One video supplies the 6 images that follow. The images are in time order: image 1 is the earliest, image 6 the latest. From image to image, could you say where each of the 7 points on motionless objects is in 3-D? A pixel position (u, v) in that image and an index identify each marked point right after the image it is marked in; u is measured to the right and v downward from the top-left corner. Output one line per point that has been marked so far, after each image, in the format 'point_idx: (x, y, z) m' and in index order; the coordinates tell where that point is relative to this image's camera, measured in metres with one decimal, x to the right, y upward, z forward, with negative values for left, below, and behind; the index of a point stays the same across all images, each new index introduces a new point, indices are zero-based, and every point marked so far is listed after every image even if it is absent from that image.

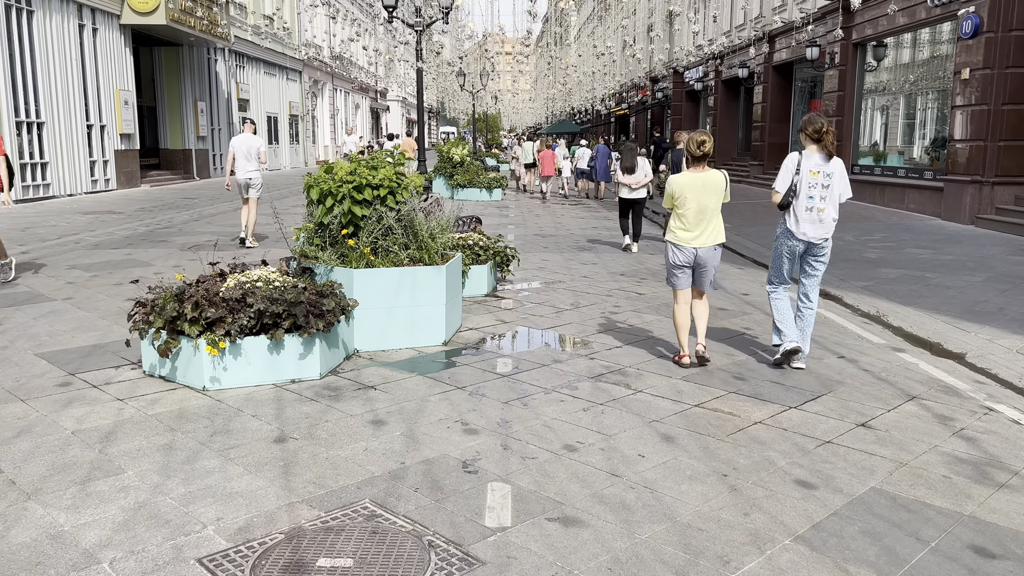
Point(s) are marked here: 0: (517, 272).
0: (+0.1, +0.2, +9.9) m
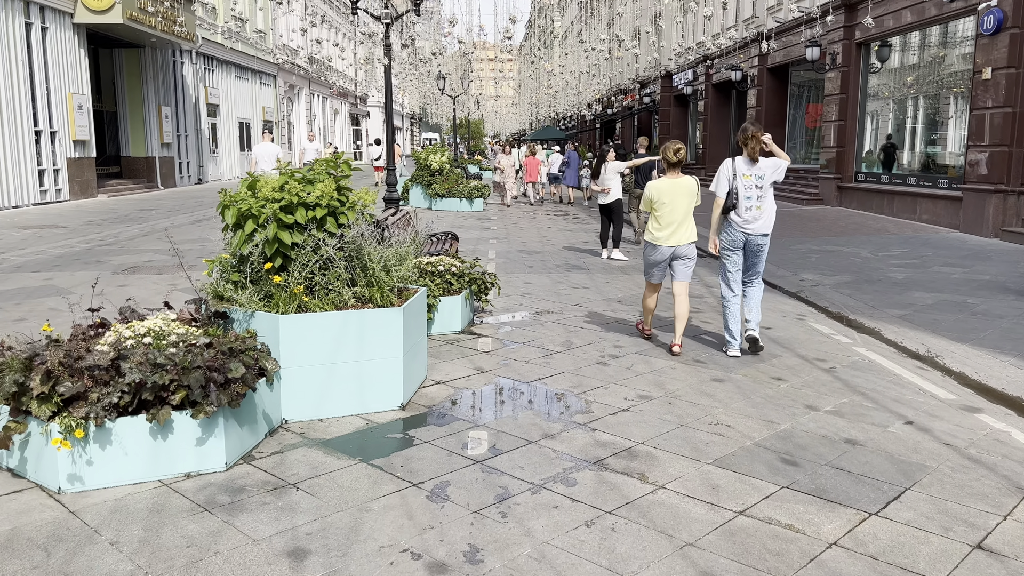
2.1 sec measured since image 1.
0: (-0.2, -0.1, +8.5) m
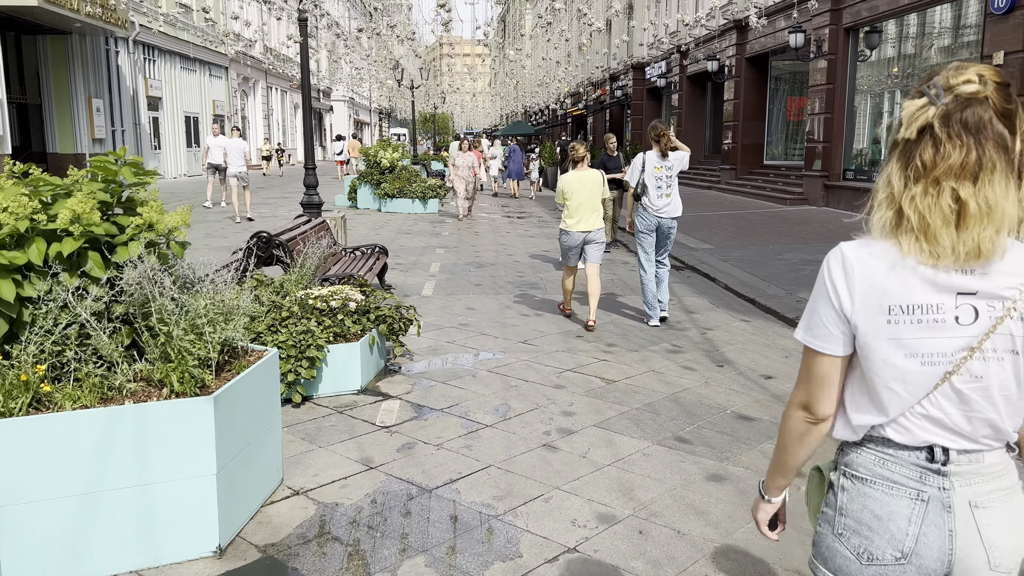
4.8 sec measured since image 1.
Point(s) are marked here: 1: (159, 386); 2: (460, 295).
0: (-0.7, -0.4, +6.7) m
1: (-1.3, -0.4, +3.1) m
2: (-0.5, -0.1, +8.5) m
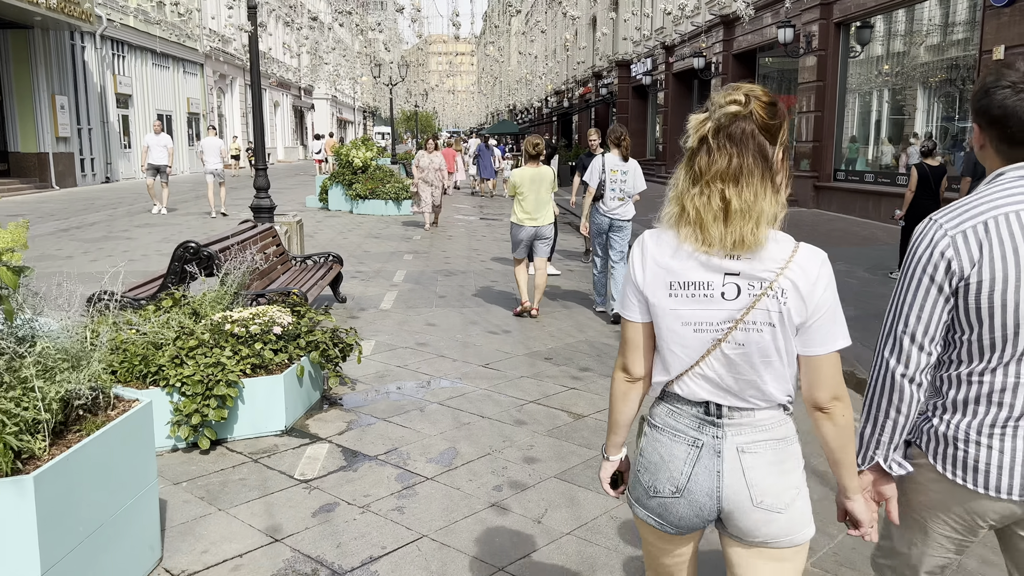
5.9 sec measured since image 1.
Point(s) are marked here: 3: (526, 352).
0: (-1.0, -0.5, +5.9) m
1: (-1.5, -0.5, +2.3) m
2: (-0.9, -0.2, +7.8) m
3: (+0.1, -0.5, +6.2) m
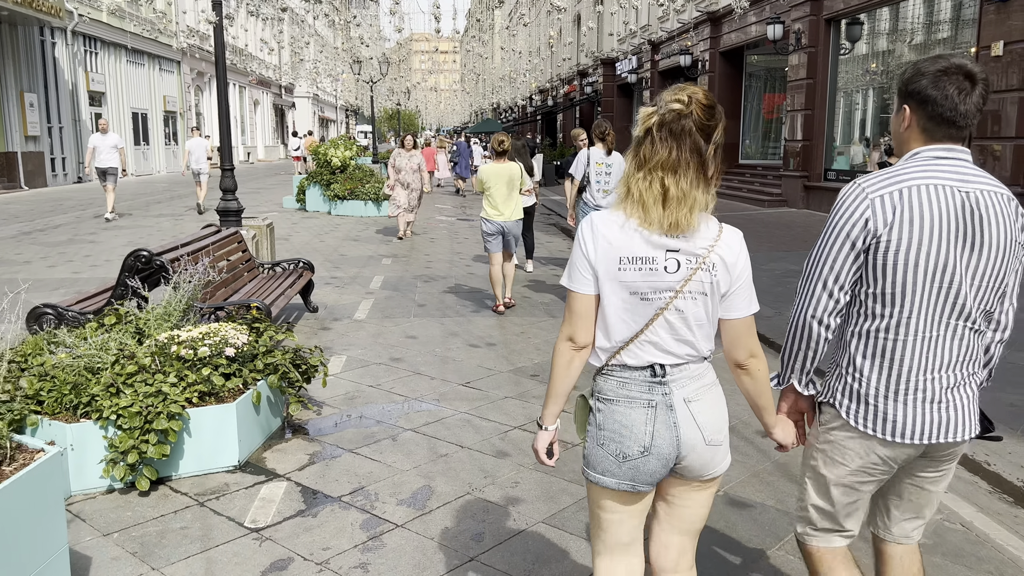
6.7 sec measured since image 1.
0: (-1.1, -0.6, +5.4) m
1: (-1.6, -0.6, +1.8) m
2: (-1.0, -0.3, +7.3) m
3: (0.0, -0.6, +5.7) m
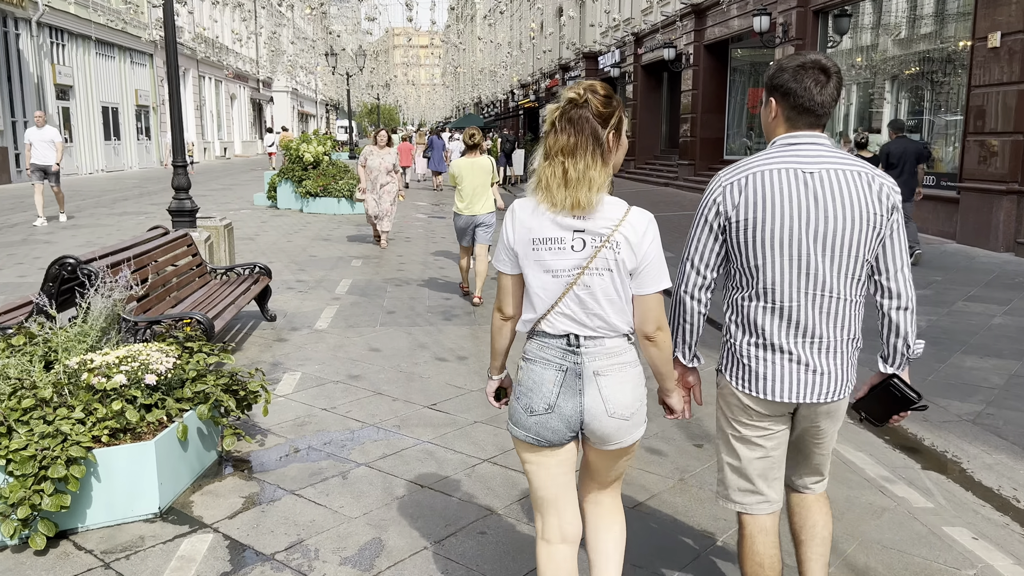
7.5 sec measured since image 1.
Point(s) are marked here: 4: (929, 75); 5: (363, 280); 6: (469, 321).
0: (-1.3, -0.6, +4.9) m
1: (-1.7, -0.7, +1.3) m
2: (-1.2, -0.3, +6.8) m
3: (-0.2, -0.6, +5.2) m
4: (+6.7, +3.4, +13.0) m
5: (-1.6, +0.1, +8.9) m
6: (-0.4, -0.3, +7.1) m
